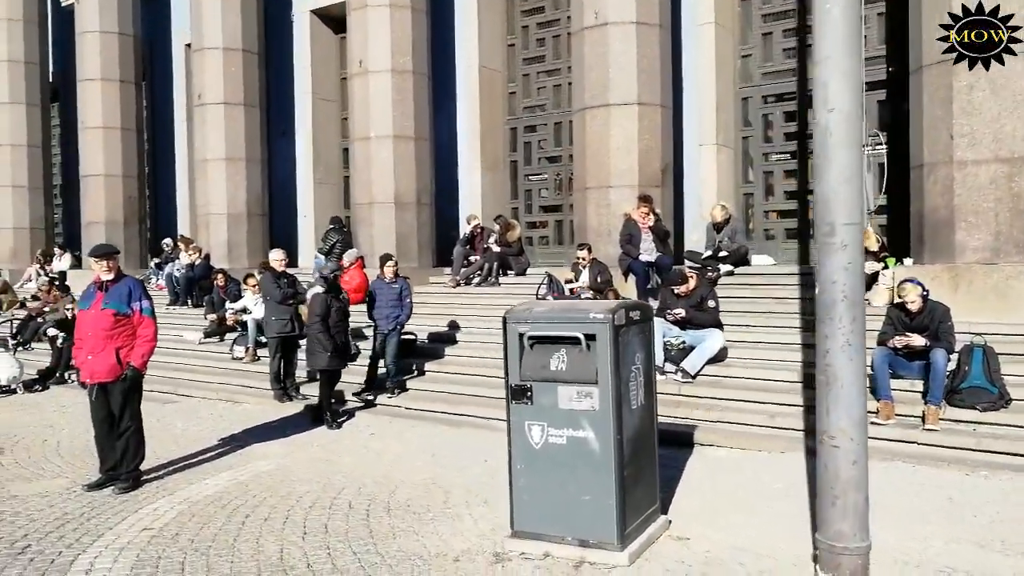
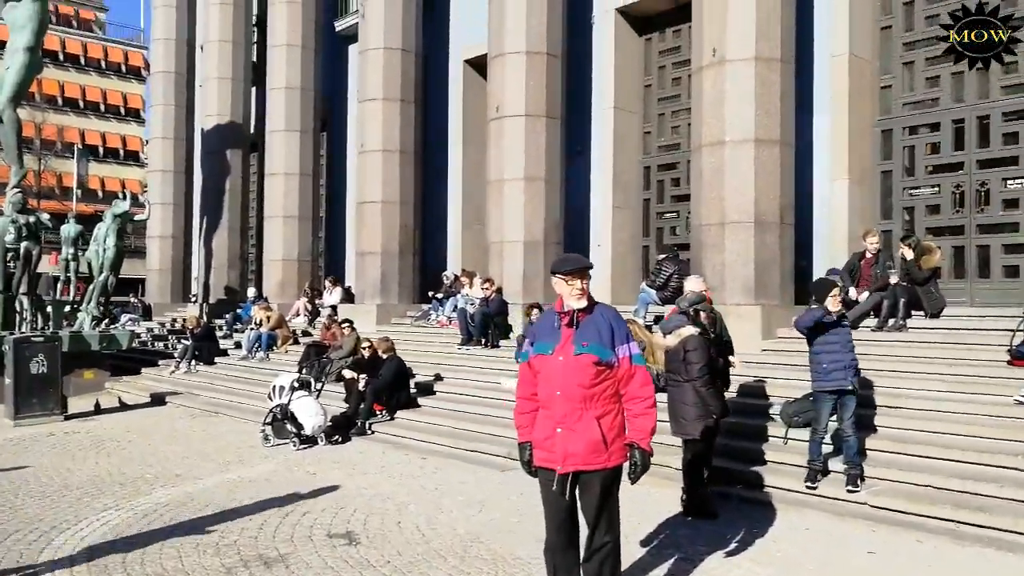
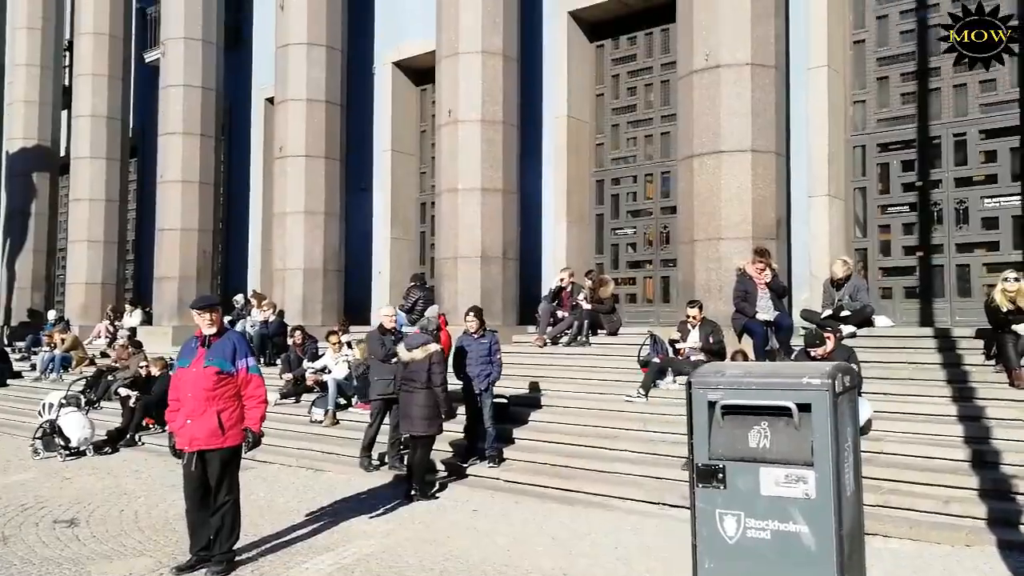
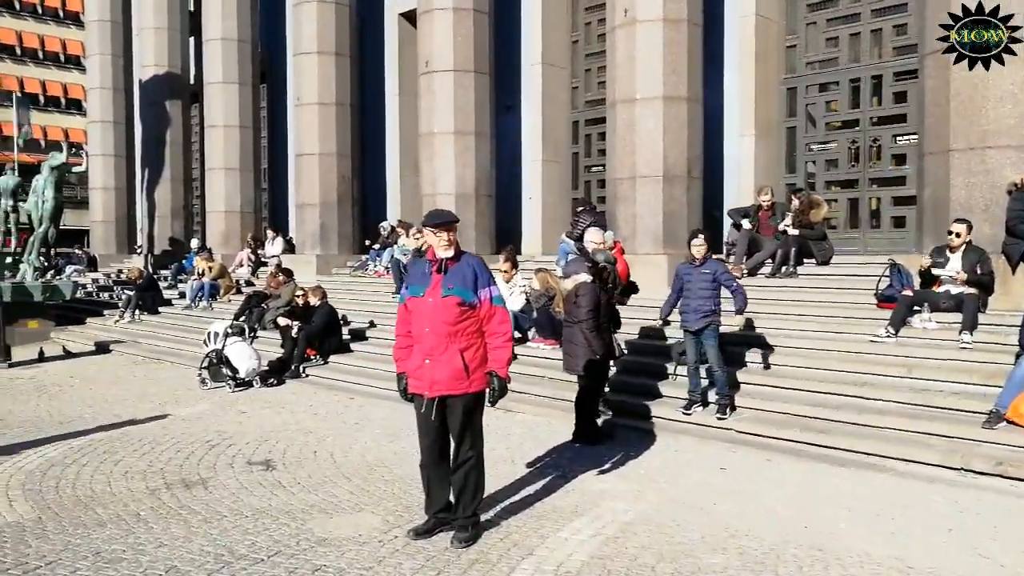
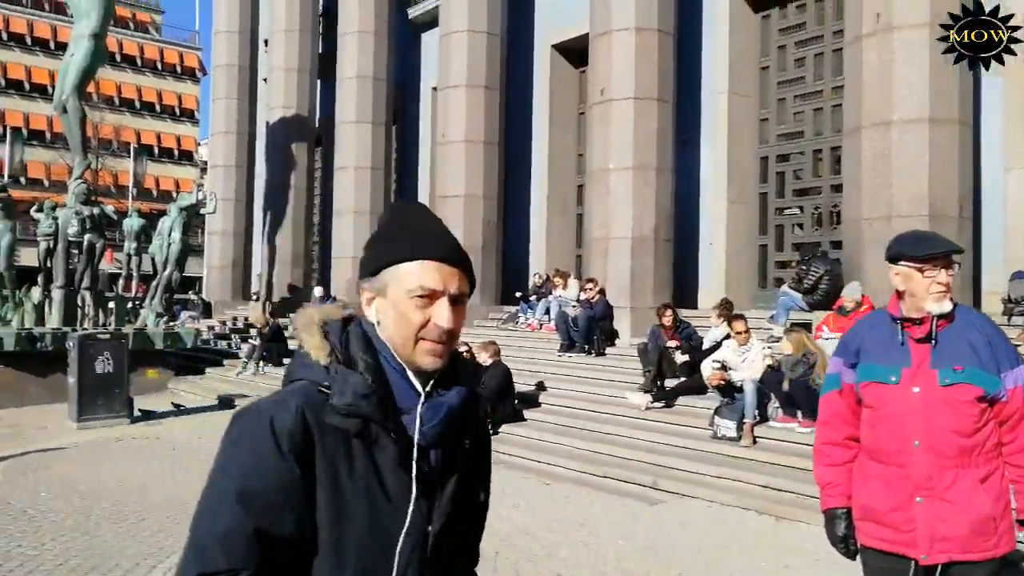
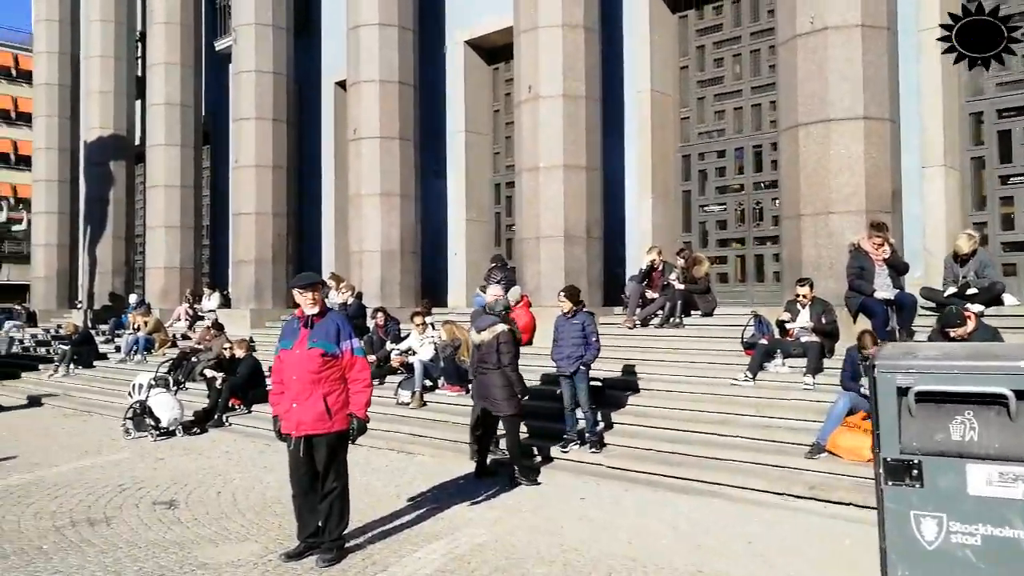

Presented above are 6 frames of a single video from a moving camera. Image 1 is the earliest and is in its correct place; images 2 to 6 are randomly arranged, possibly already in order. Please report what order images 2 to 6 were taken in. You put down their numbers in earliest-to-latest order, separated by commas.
3, 6, 4, 2, 5
